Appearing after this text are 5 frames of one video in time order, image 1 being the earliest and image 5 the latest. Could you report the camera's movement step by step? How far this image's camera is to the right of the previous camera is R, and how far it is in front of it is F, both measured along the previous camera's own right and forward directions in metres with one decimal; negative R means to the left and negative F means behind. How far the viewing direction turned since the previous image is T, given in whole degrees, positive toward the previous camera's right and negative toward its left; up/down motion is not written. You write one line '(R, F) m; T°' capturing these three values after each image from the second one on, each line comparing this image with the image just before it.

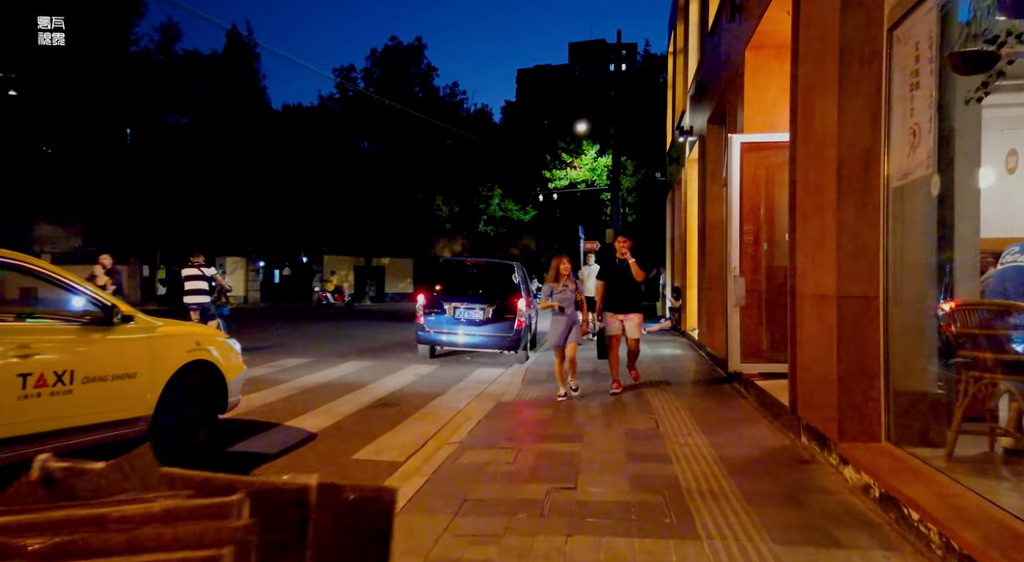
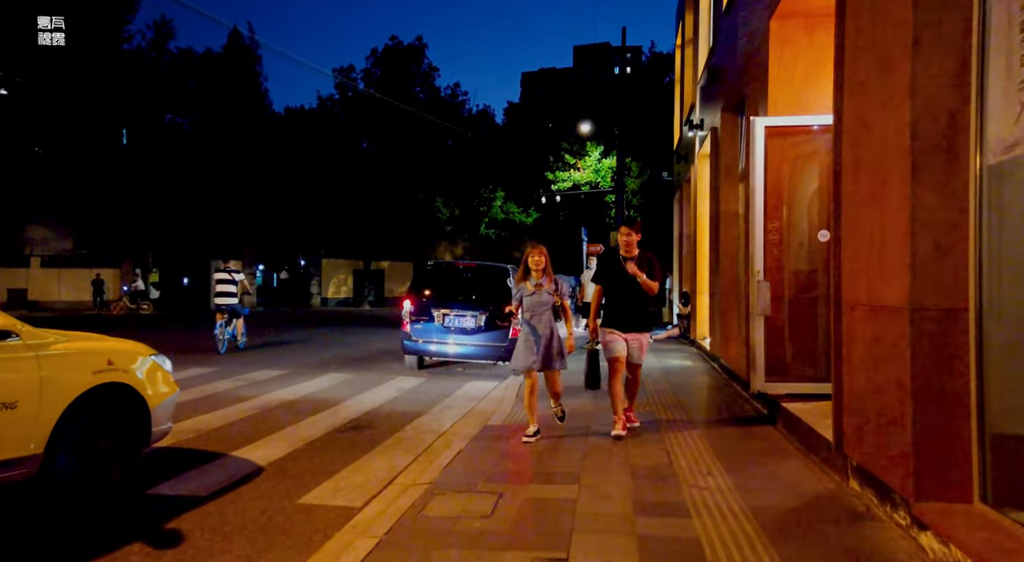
(+0.2, +1.1) m; 0°
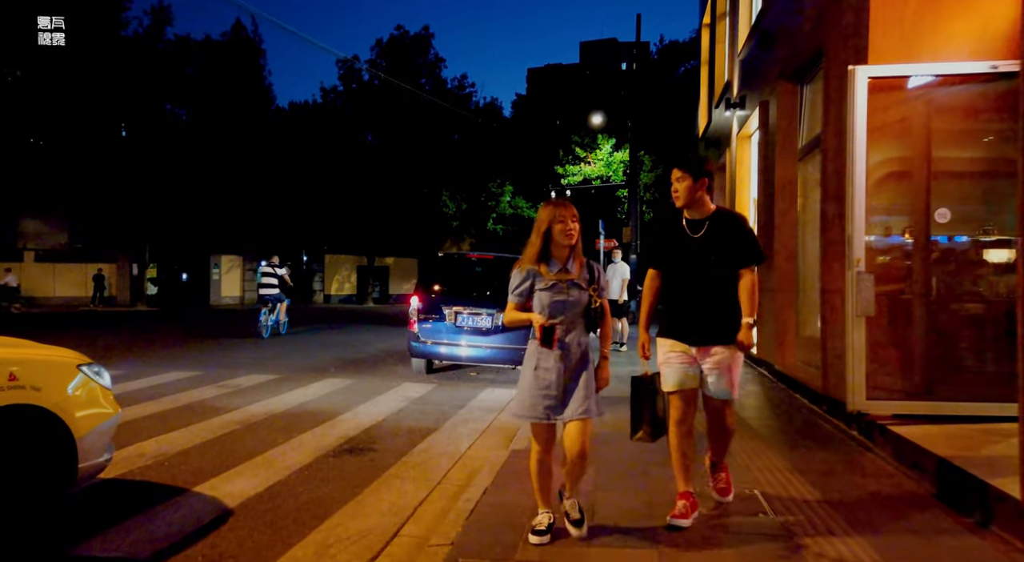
(-0.2, +1.4) m; 0°
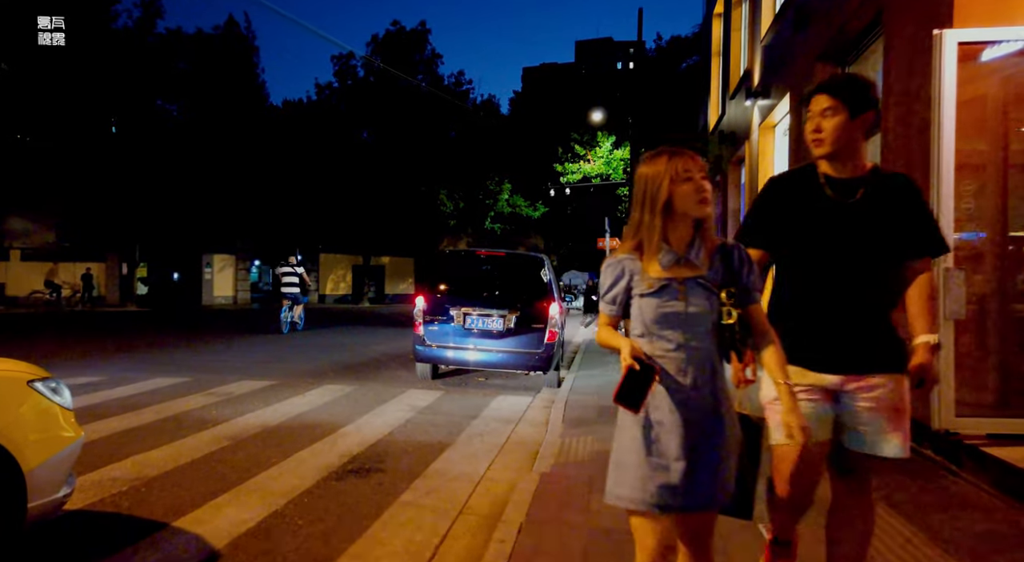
(-0.3, +0.8) m; 0°
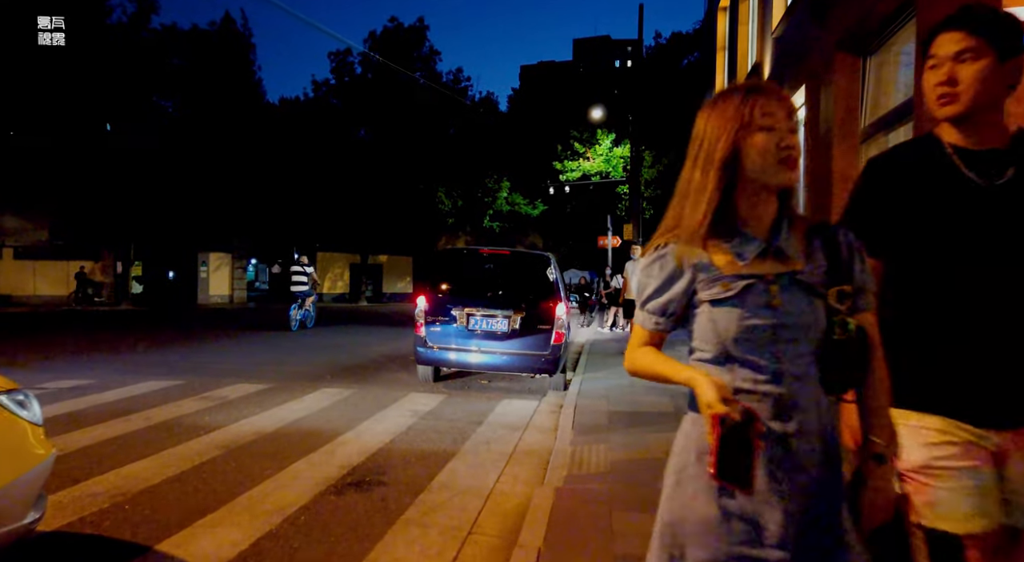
(-0.1, +0.4) m; 0°
